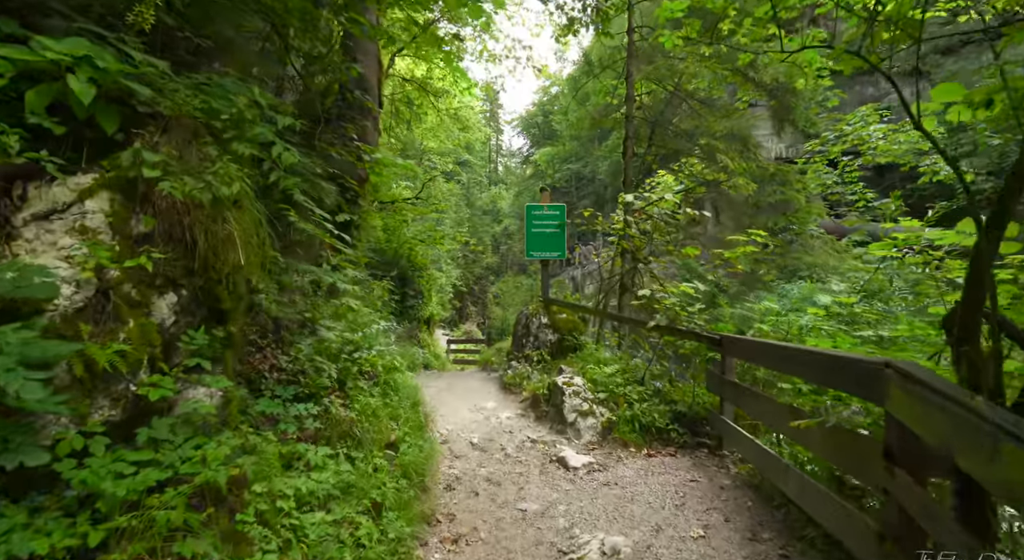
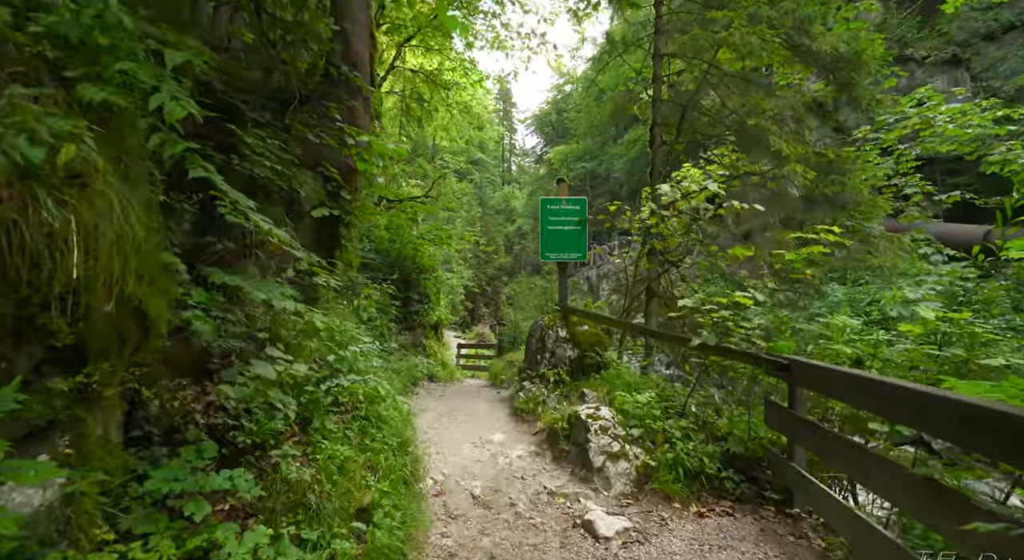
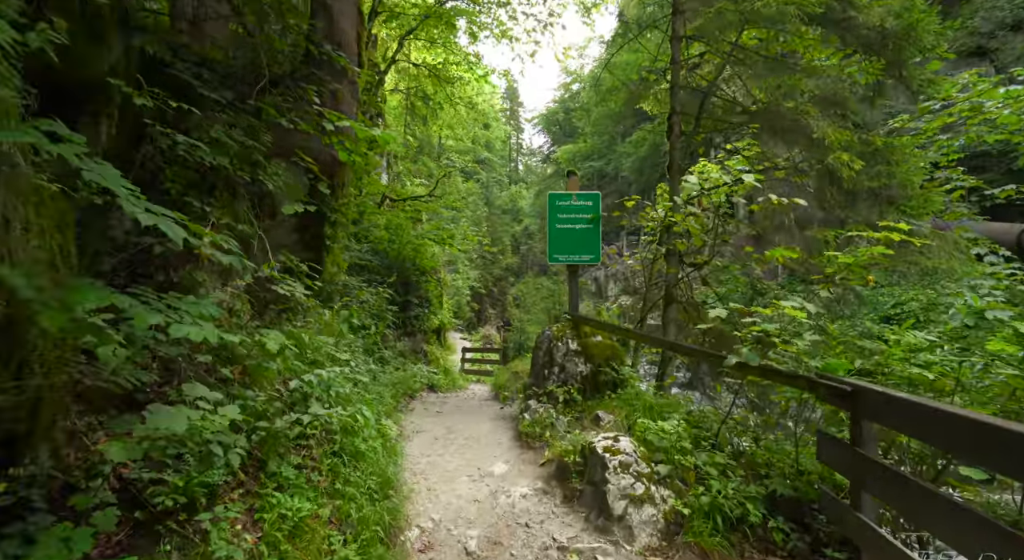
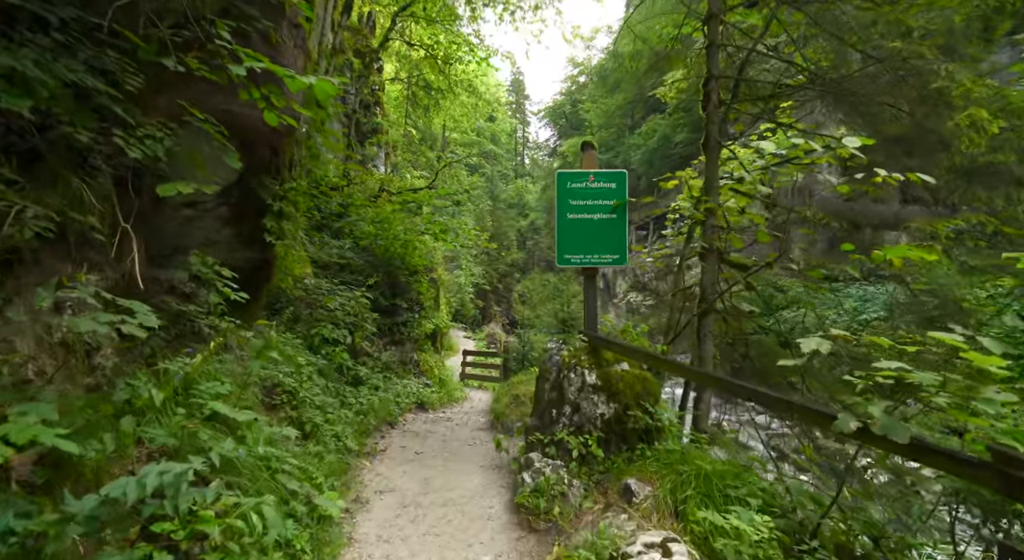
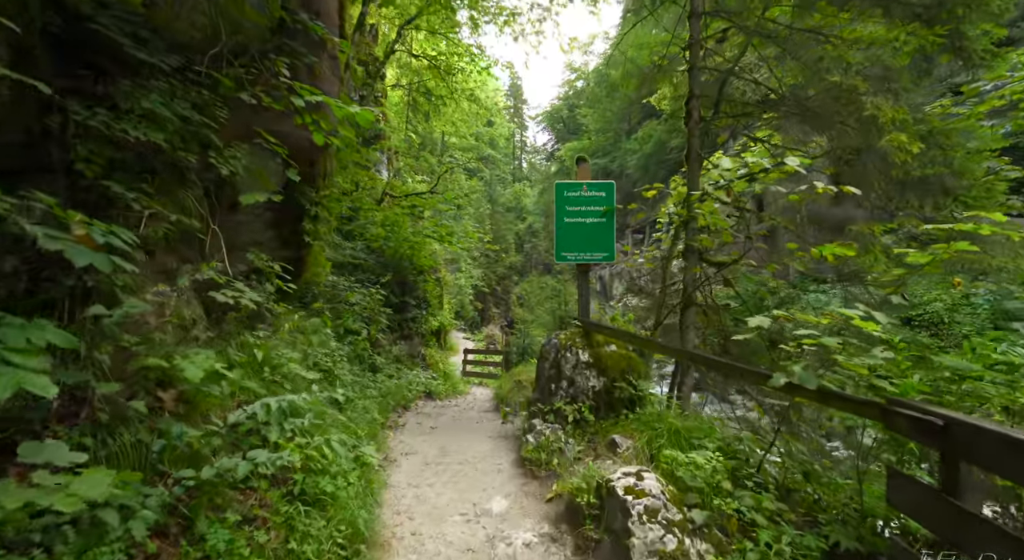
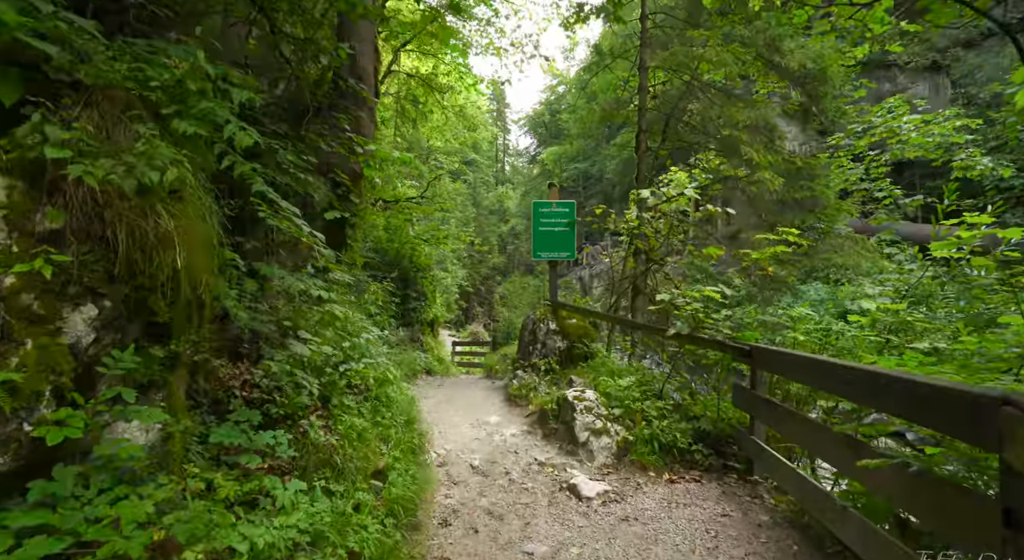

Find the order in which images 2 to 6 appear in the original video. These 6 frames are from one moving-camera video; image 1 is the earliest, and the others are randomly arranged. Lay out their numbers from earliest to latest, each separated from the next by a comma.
6, 2, 3, 5, 4
